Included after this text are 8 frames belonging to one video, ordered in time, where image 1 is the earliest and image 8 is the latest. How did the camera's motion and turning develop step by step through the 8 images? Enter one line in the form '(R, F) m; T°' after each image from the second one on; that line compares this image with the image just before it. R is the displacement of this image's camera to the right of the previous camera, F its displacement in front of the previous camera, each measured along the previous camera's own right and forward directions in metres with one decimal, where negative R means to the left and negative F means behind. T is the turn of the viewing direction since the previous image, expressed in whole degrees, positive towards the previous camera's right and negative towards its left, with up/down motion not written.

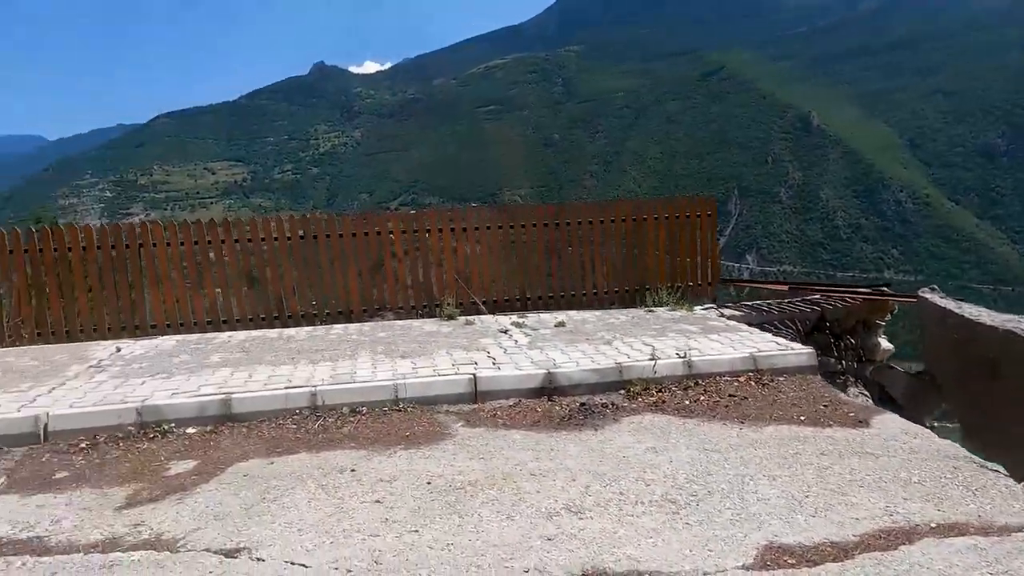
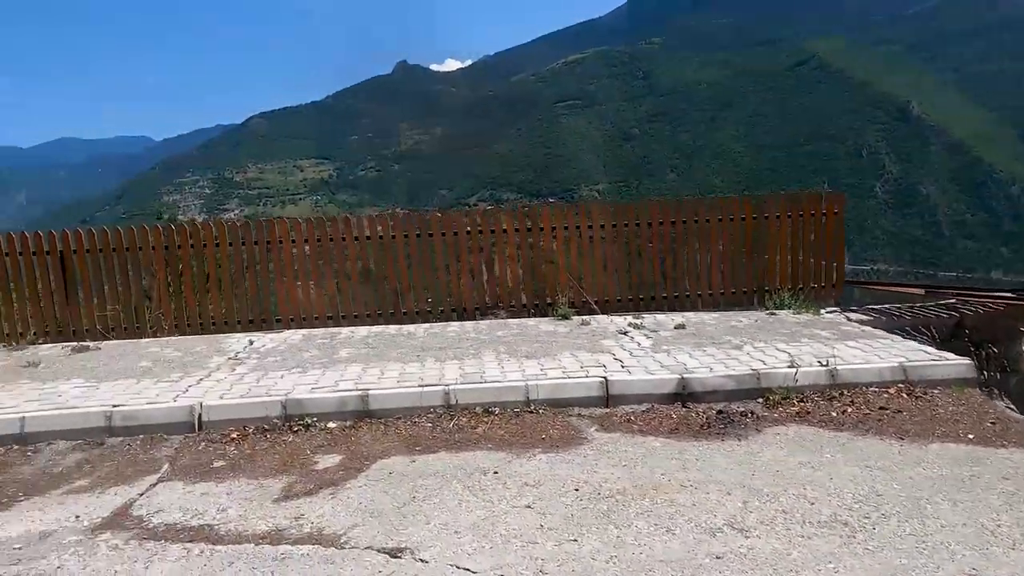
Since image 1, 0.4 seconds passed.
(-0.5, +0.1) m; -7°
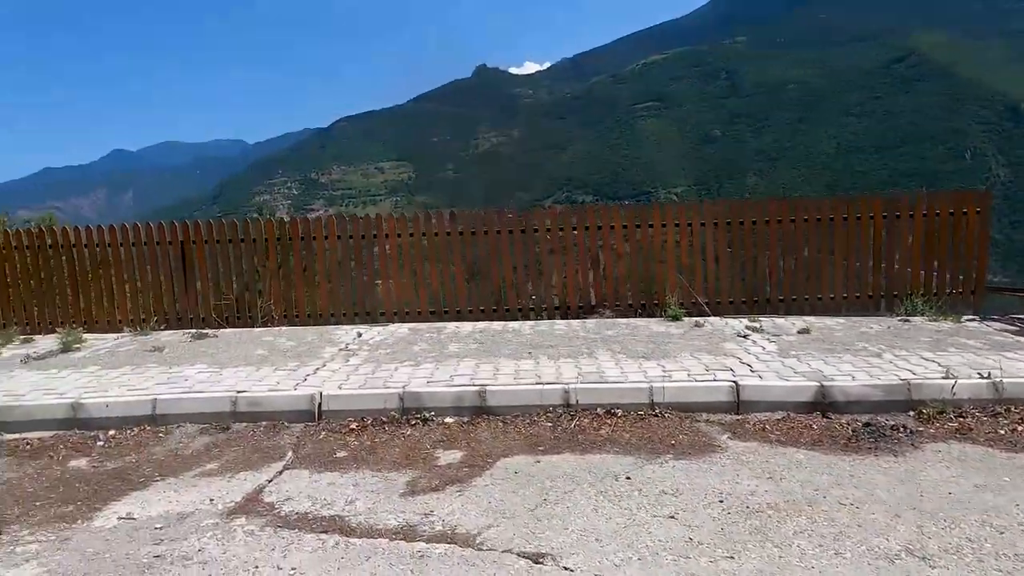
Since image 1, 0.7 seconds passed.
(-0.4, +0.2) m; -6°
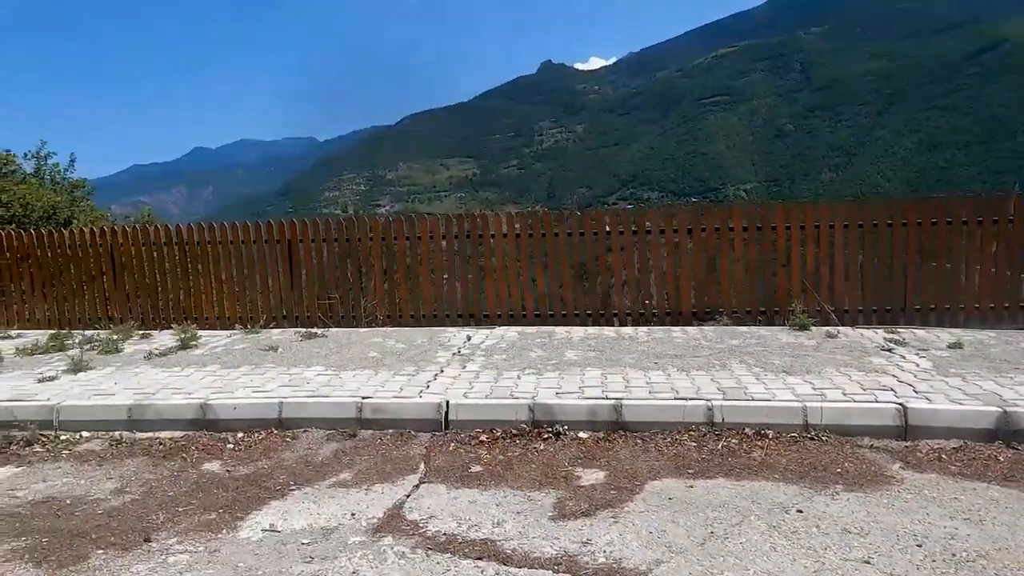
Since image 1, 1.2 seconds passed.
(-0.6, +0.3) m; -5°
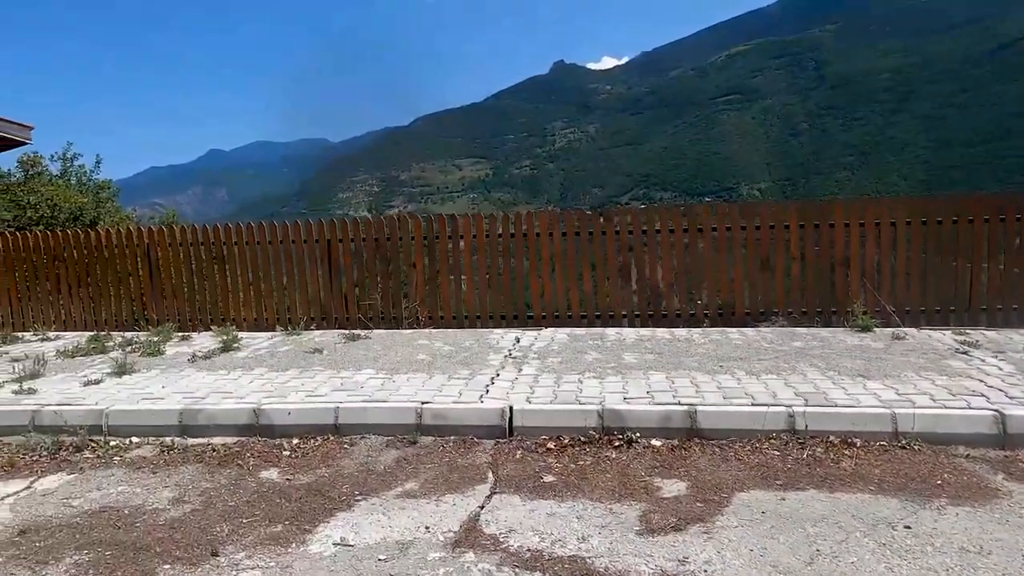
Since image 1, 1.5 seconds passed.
(-0.4, +0.2) m; -1°
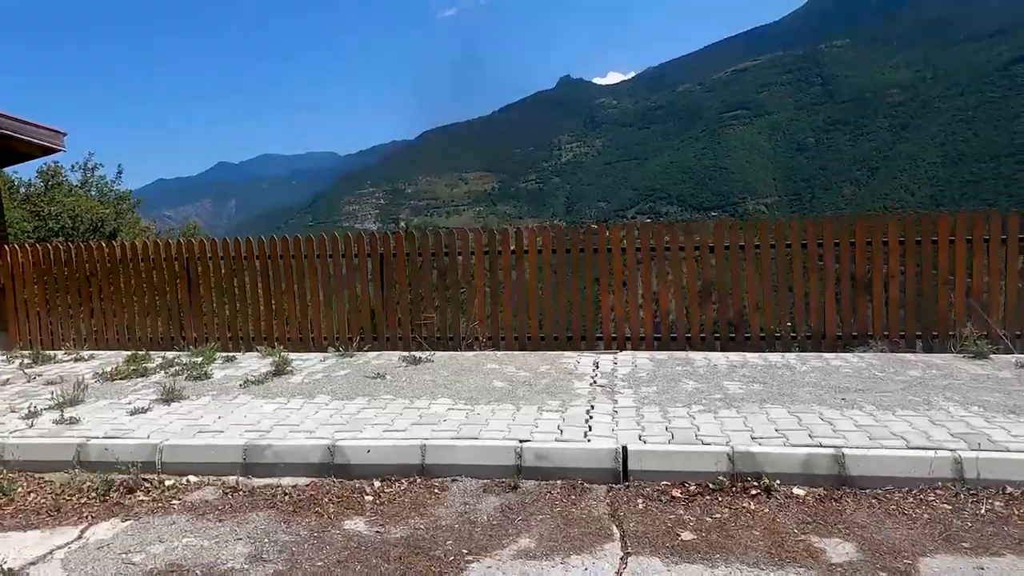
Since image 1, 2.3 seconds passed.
(-0.7, +0.6) m; -1°
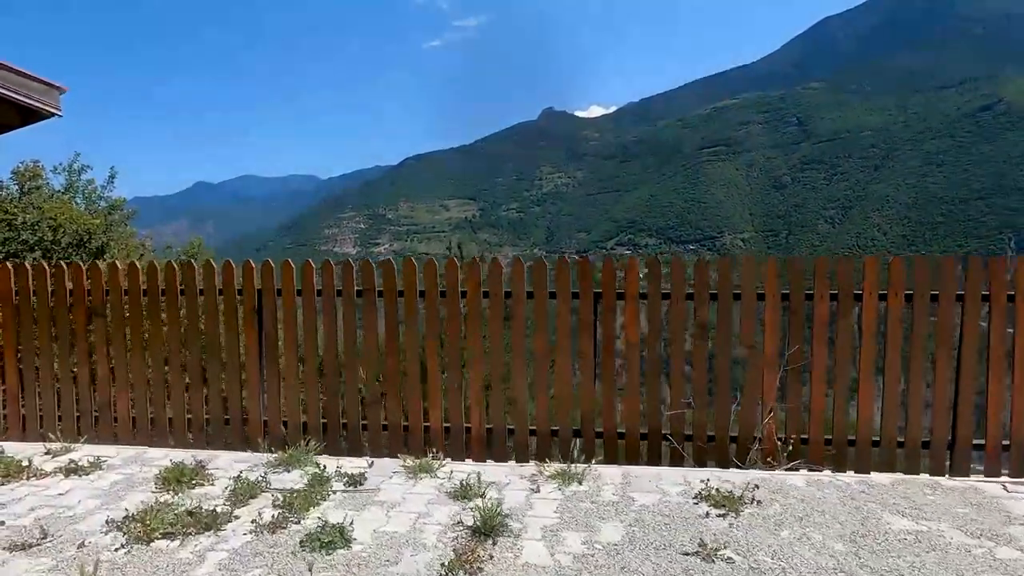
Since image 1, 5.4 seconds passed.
(-2.3, +3.2) m; +2°
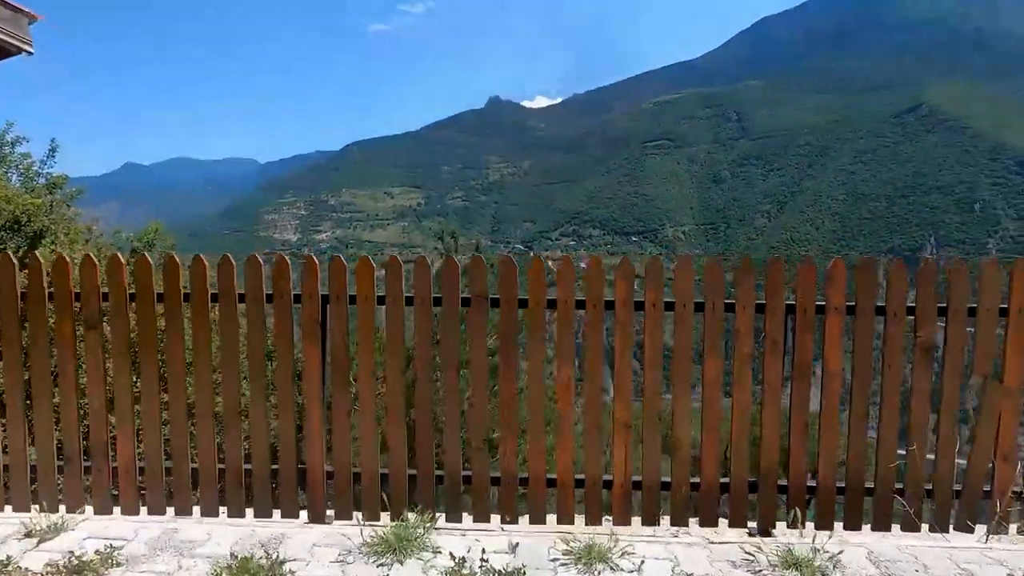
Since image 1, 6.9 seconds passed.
(-1.2, +1.3) m; +5°
